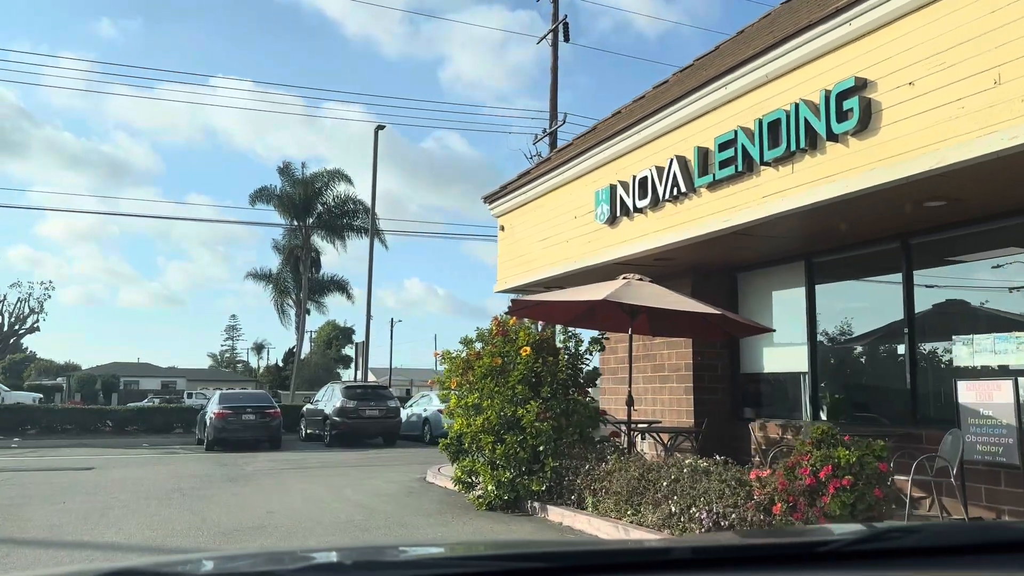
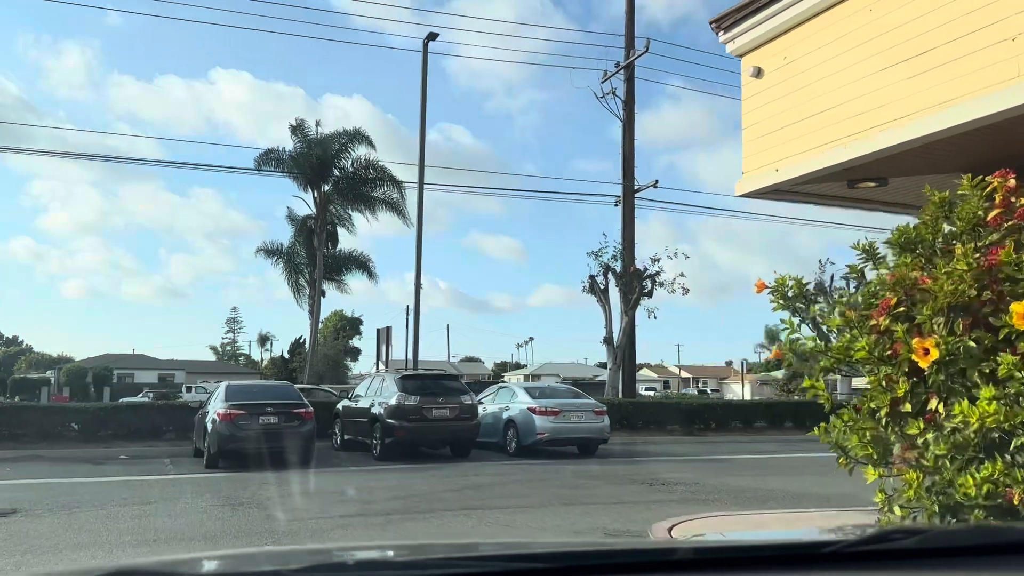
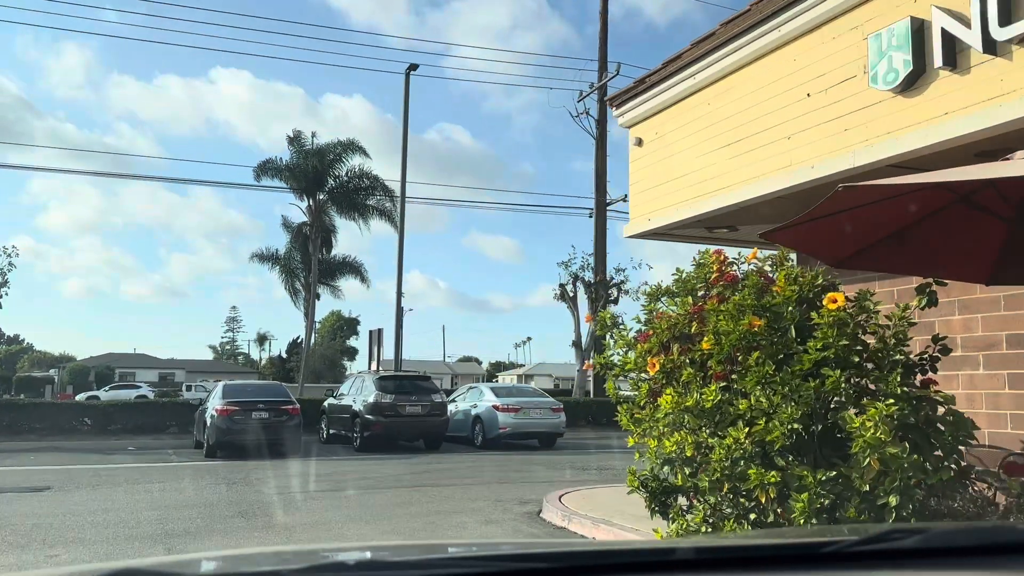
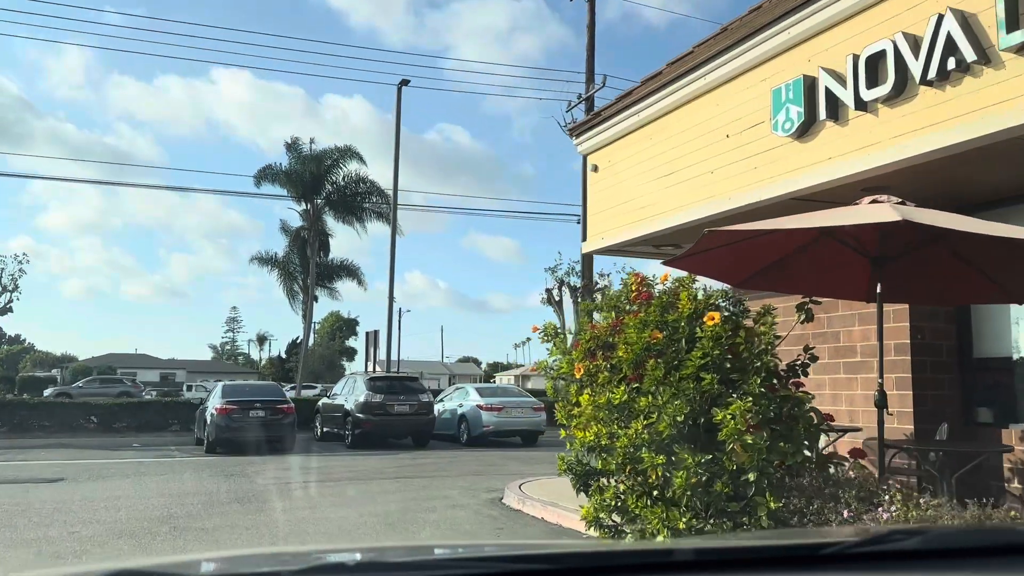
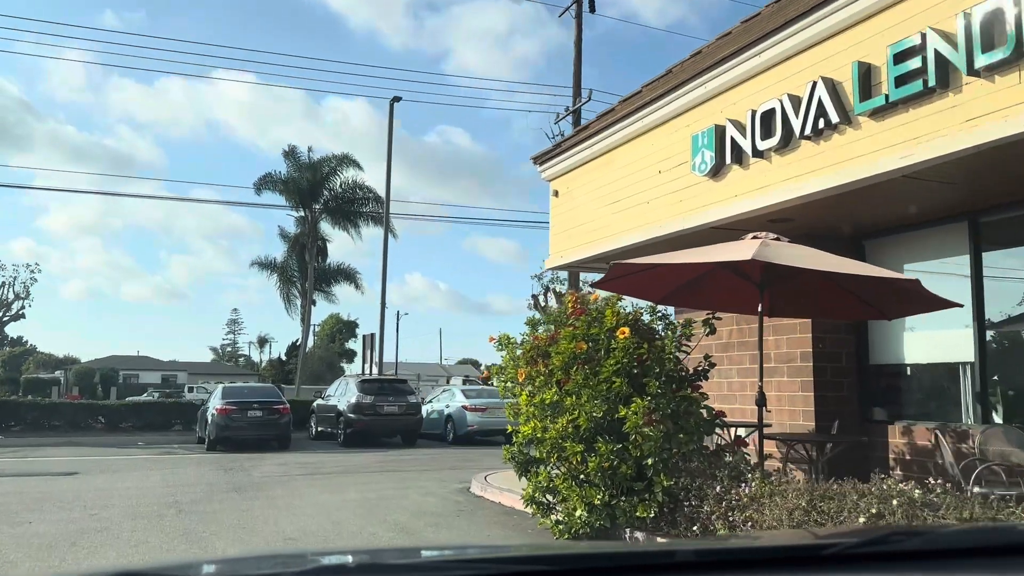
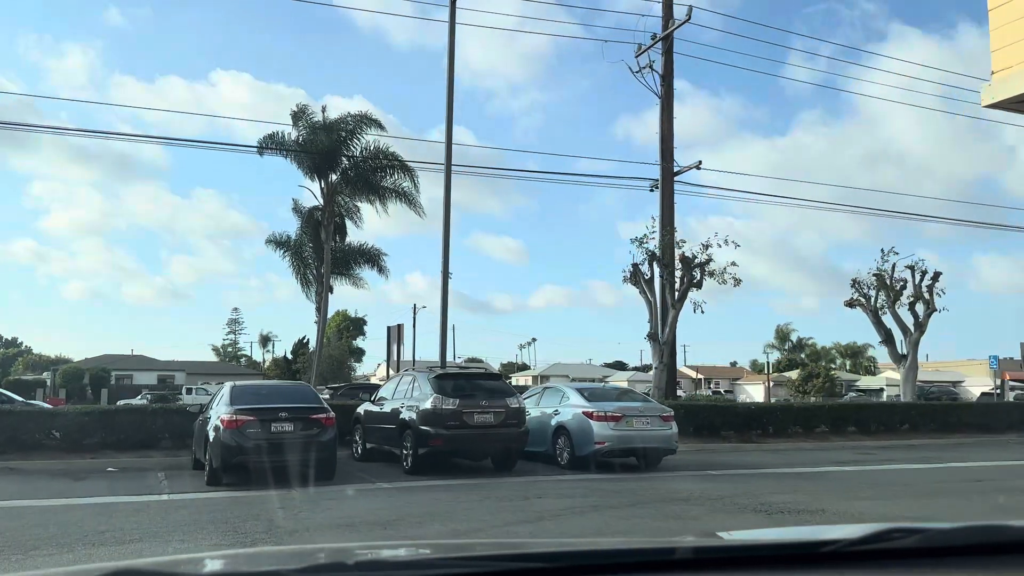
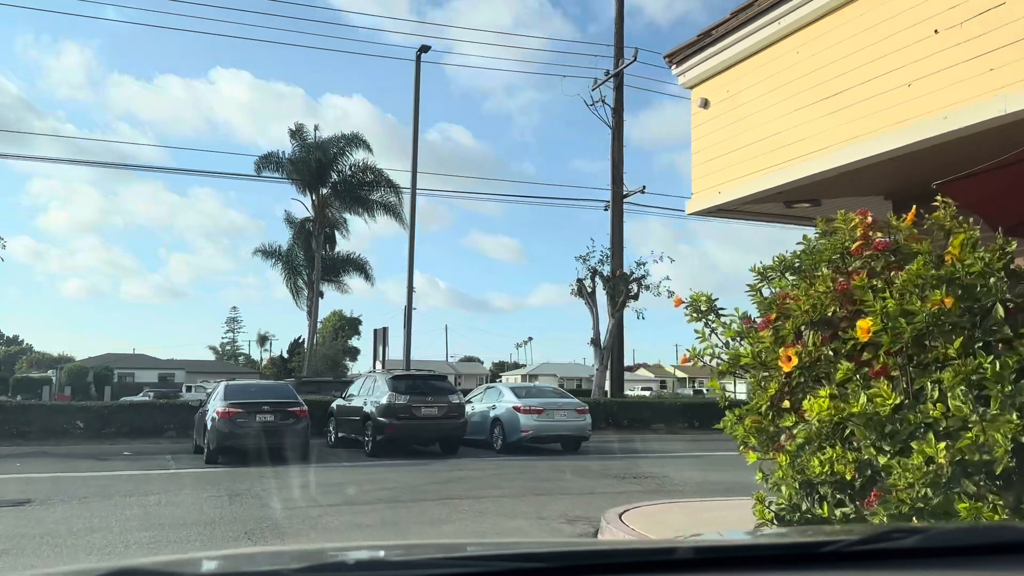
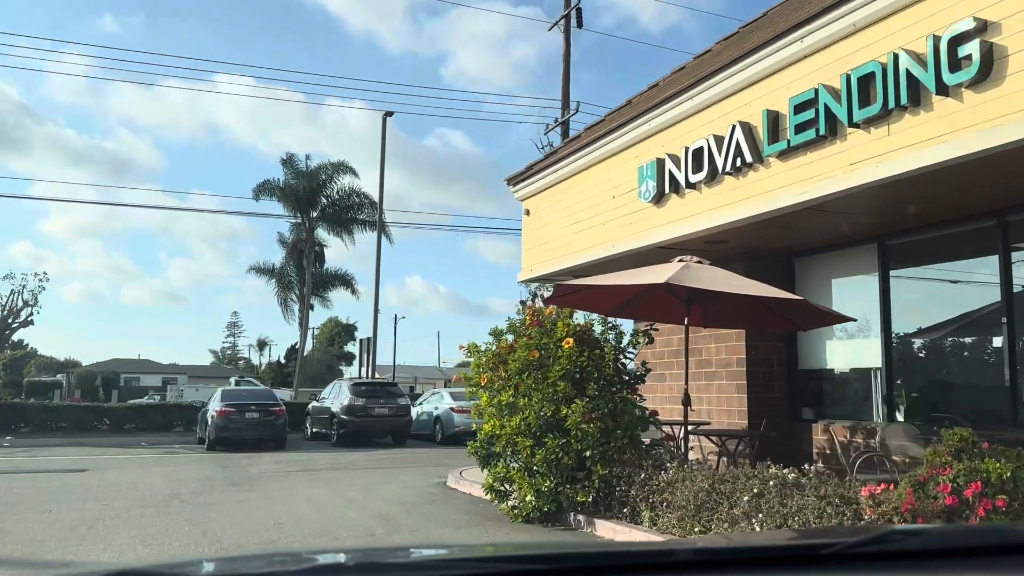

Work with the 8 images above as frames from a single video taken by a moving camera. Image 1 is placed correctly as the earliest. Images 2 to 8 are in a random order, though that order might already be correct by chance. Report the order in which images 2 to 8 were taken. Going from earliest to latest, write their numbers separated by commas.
8, 5, 4, 3, 7, 2, 6
